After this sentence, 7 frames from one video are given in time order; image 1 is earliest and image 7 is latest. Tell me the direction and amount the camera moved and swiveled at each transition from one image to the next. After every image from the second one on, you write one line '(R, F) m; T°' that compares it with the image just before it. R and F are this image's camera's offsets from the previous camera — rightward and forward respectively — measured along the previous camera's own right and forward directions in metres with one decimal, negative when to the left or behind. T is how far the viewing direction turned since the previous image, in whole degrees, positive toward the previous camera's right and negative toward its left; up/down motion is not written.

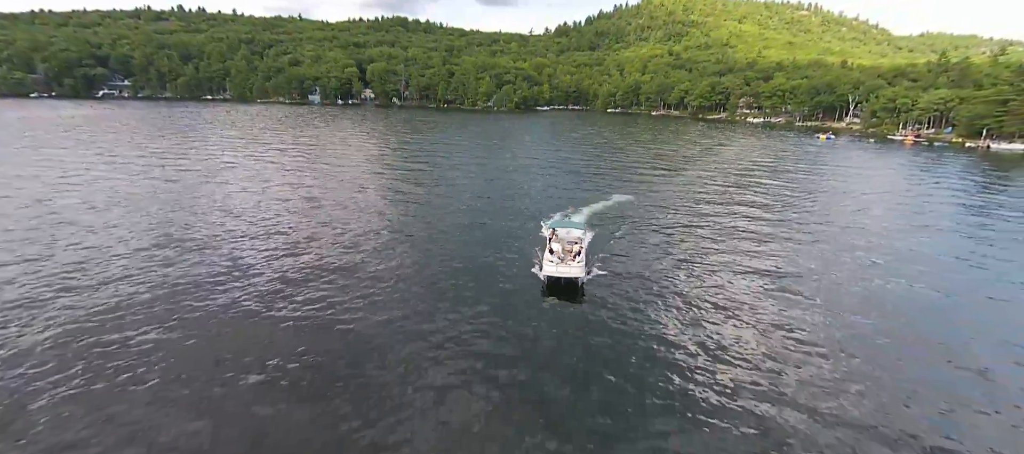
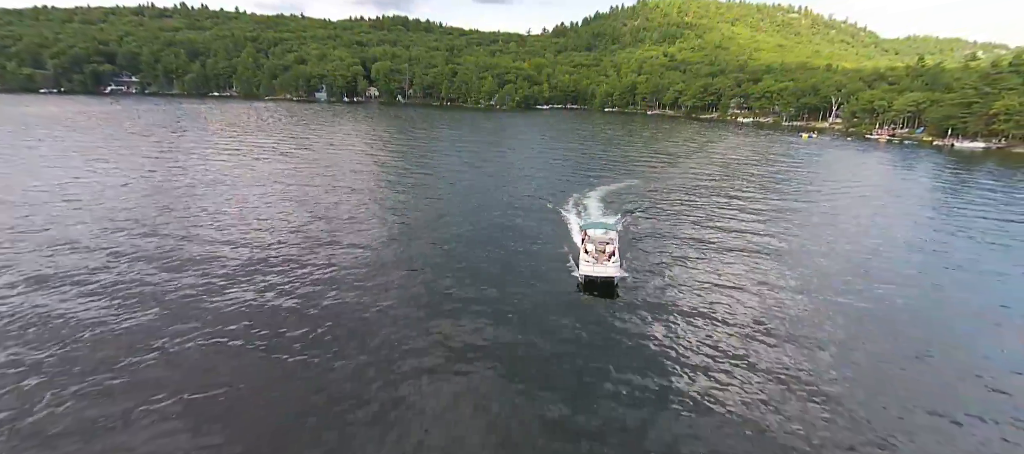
(-3.0, -6.4) m; +1°
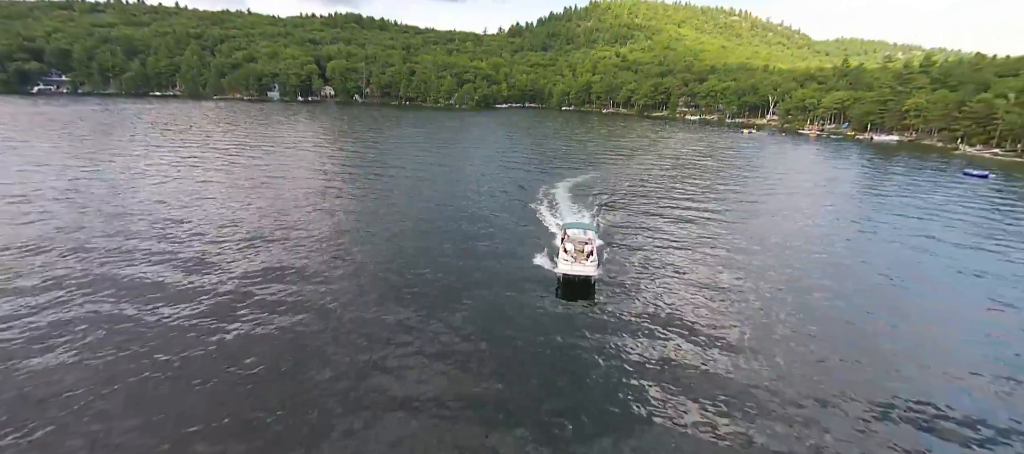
(-1.0, -3.1) m; +5°
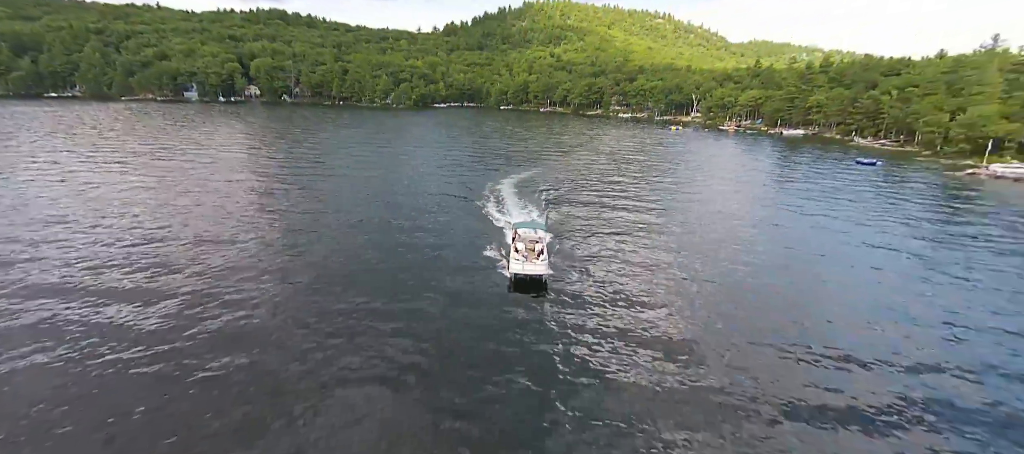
(-0.1, -1.7) m; +7°
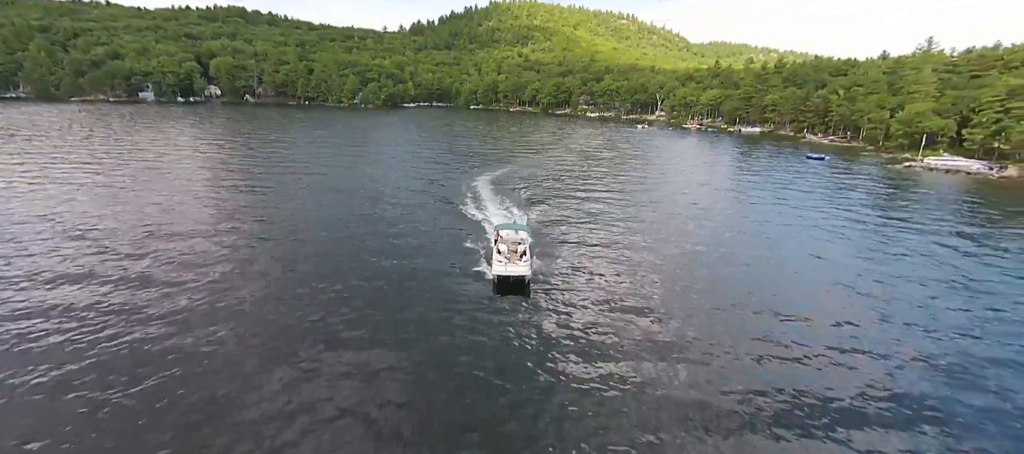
(-0.7, -2.3) m; +4°
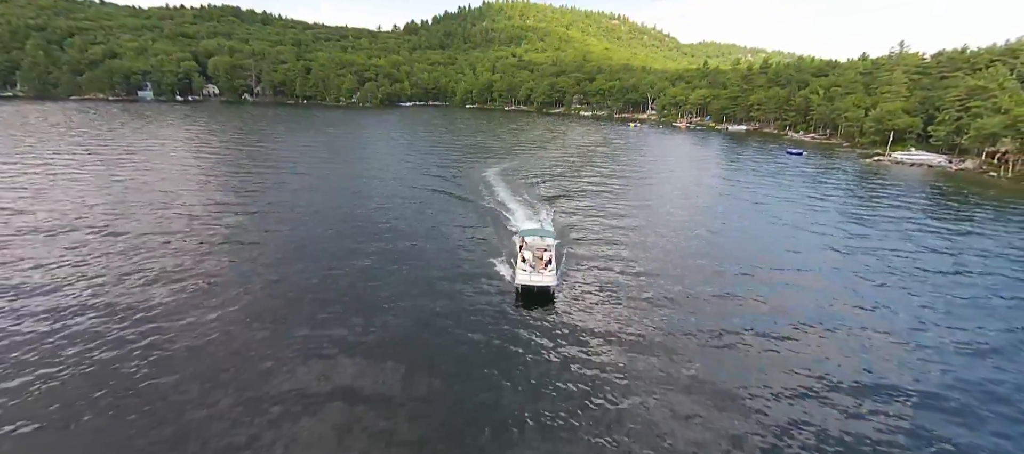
(-1.9, -5.7) m; +1°
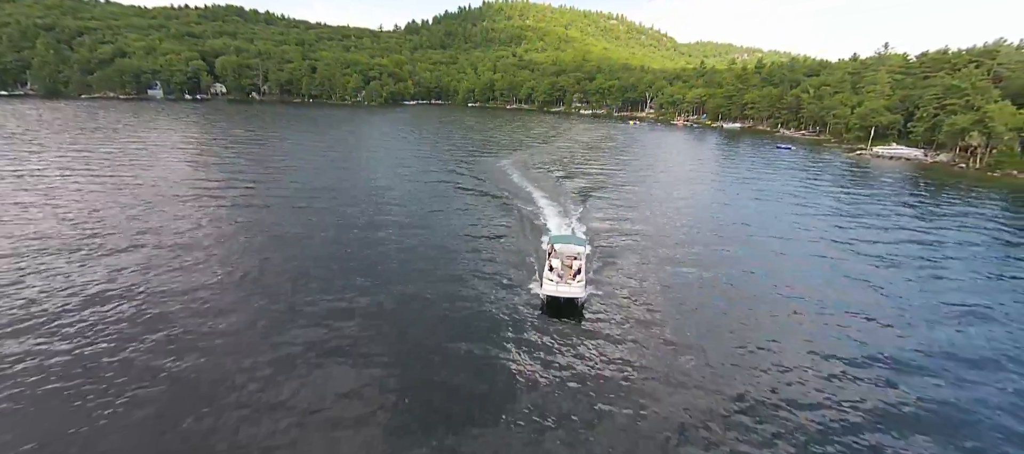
(-2.2, -6.0) m; 0°
